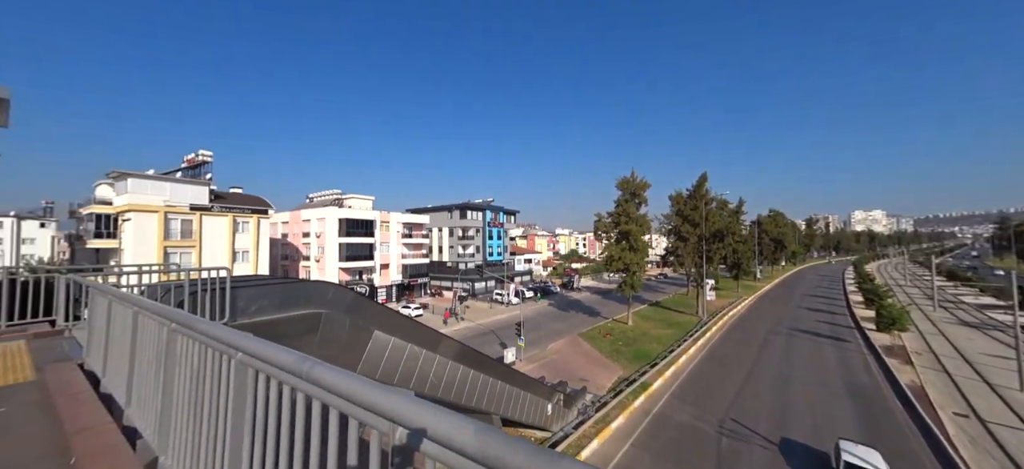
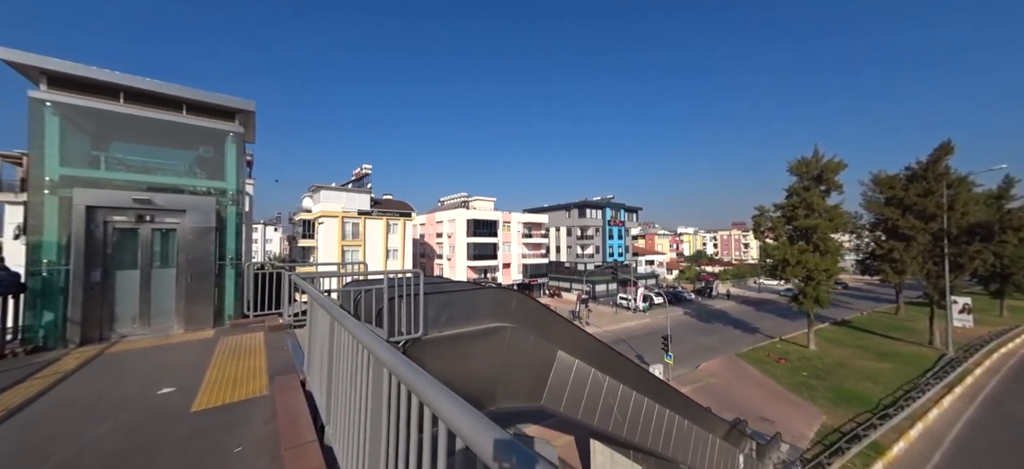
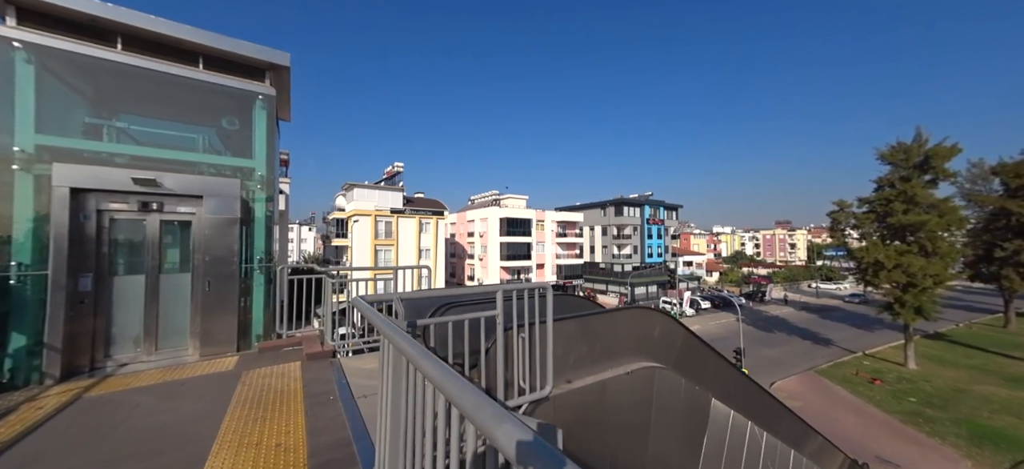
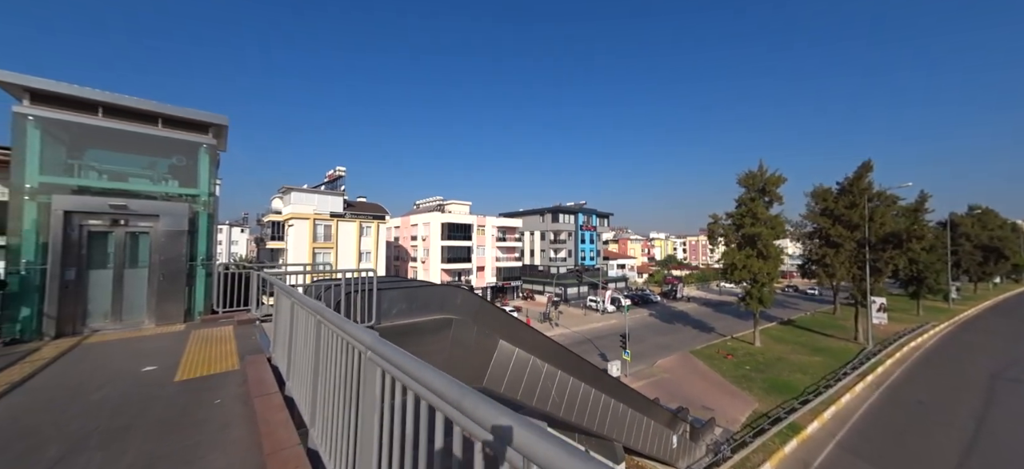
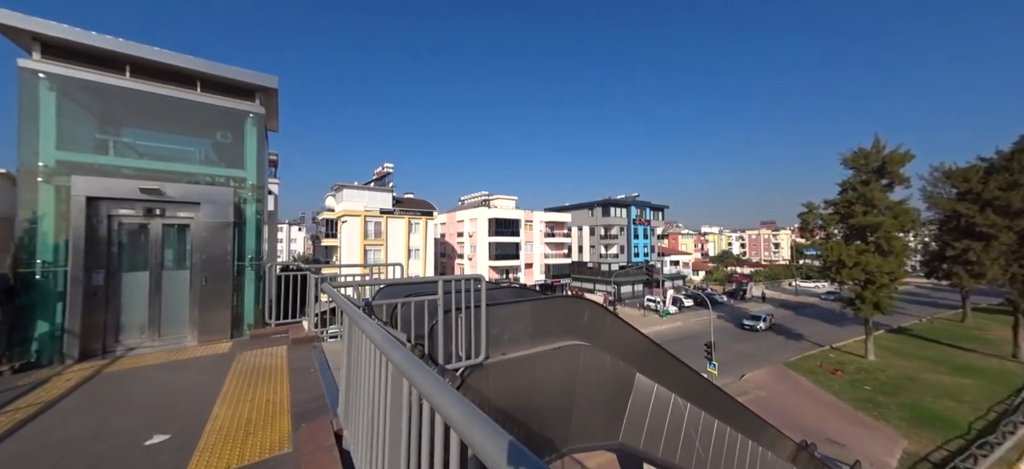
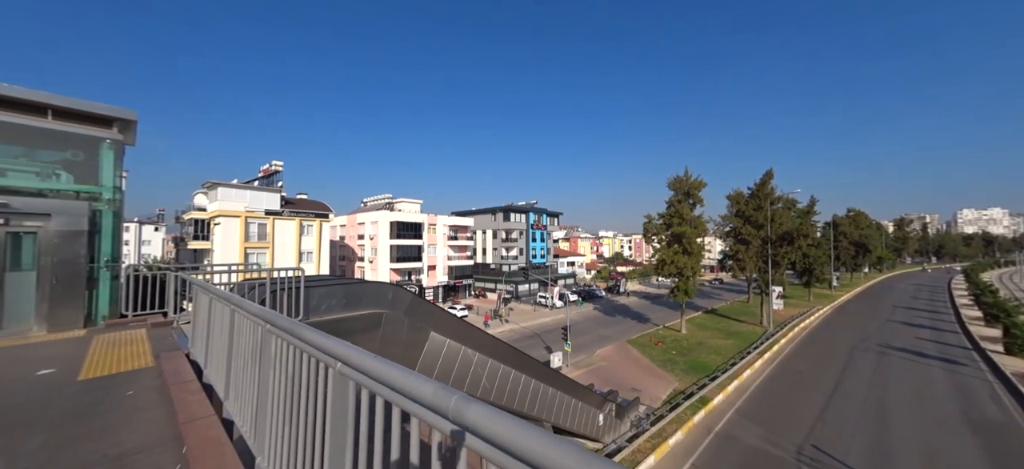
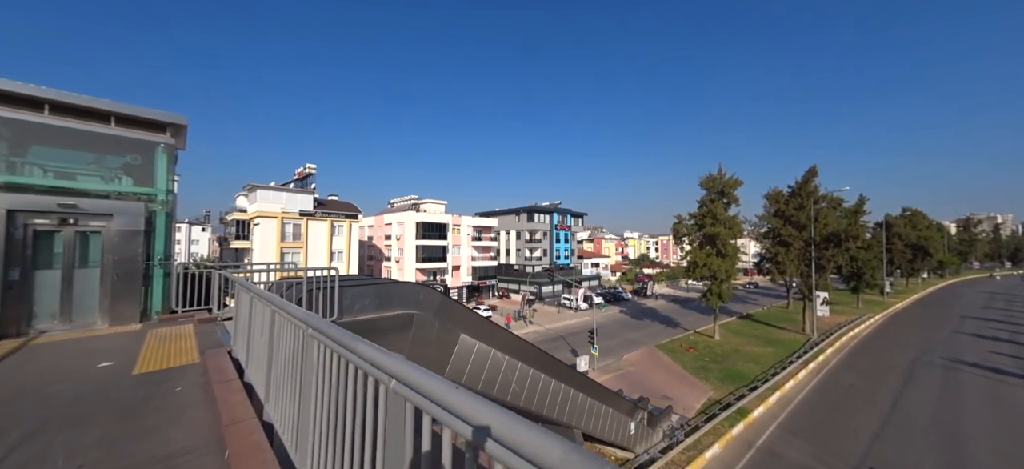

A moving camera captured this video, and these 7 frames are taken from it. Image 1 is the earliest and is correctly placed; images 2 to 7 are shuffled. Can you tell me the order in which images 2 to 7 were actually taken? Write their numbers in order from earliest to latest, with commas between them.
6, 7, 4, 2, 5, 3
